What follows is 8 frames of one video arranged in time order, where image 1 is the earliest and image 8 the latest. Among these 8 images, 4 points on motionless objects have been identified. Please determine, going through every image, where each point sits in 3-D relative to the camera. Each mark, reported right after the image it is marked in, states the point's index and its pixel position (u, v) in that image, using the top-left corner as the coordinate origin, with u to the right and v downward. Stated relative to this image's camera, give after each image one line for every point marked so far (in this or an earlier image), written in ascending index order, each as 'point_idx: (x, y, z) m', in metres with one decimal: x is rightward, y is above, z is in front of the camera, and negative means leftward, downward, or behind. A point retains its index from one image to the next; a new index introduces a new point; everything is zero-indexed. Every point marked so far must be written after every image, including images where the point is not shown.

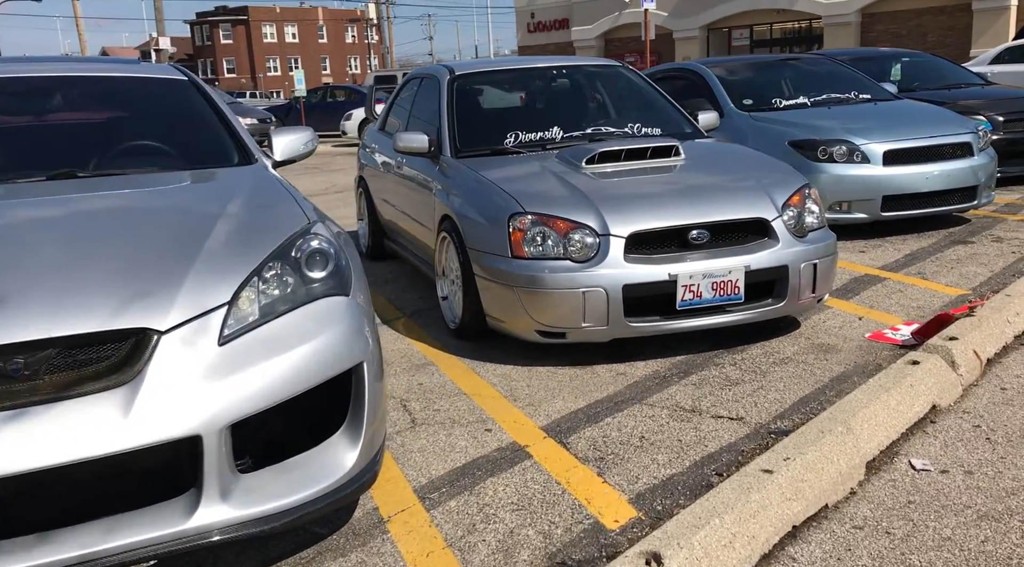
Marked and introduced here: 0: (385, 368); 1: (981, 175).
0: (-0.6, -0.4, +3.7) m
1: (+3.8, +0.9, +6.1) m
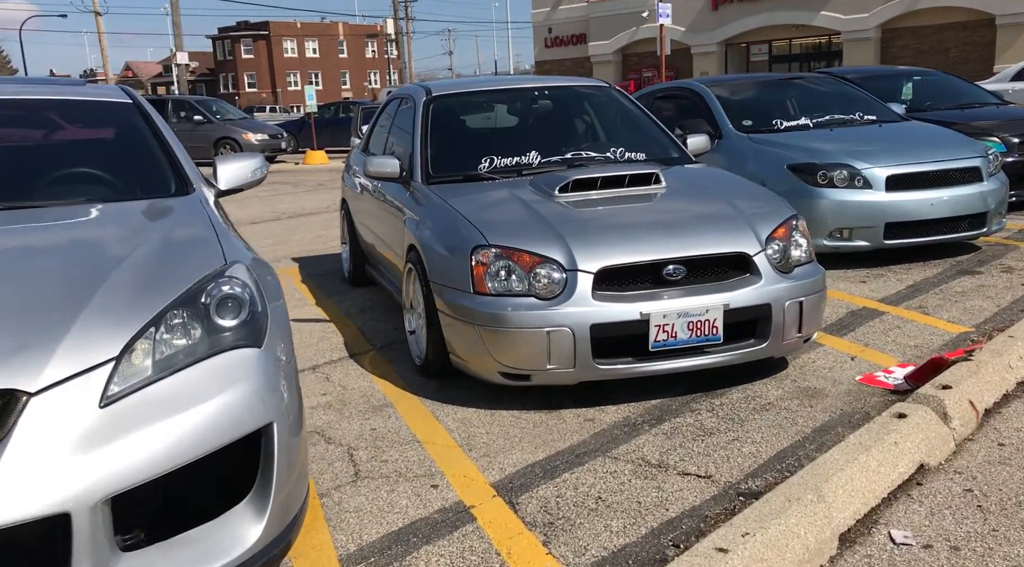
0: (-0.8, -0.6, +3.5) m
1: (+3.7, +0.6, +5.8) m
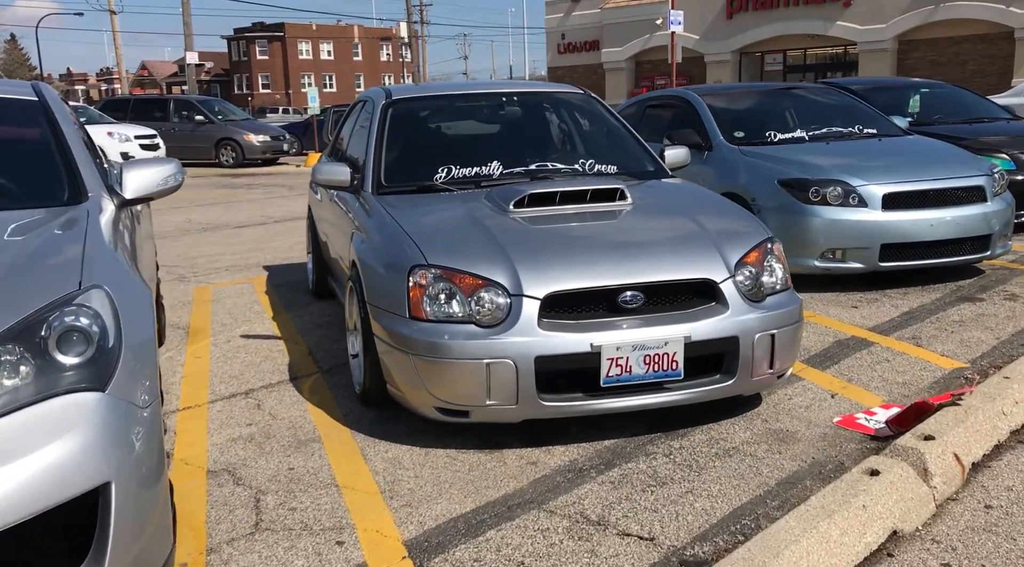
0: (-1.1, -0.7, +3.2) m
1: (+3.5, +0.4, +5.5) m
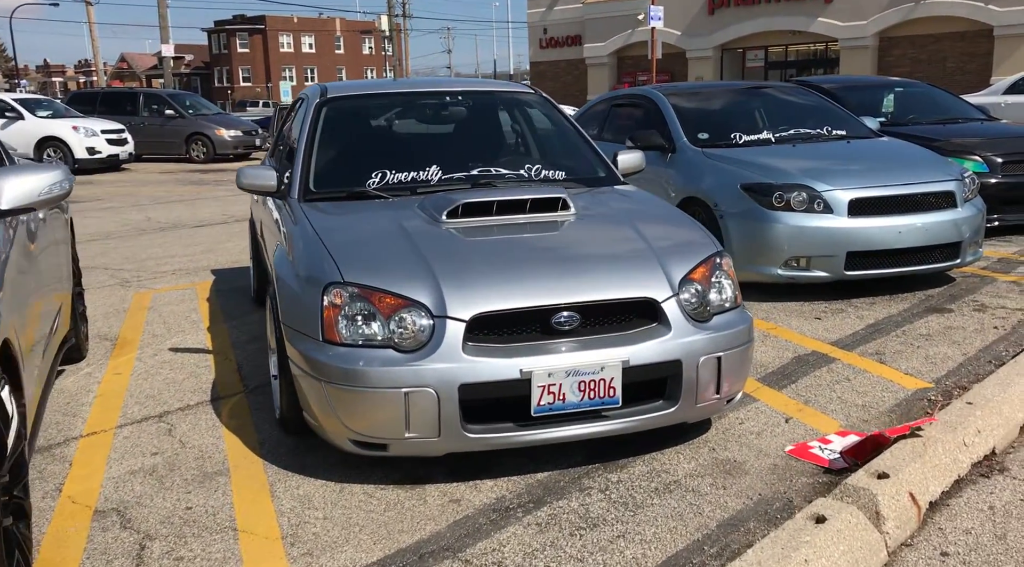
0: (-1.3, -0.7, +2.9) m
1: (+3.1, +0.4, +5.3) m
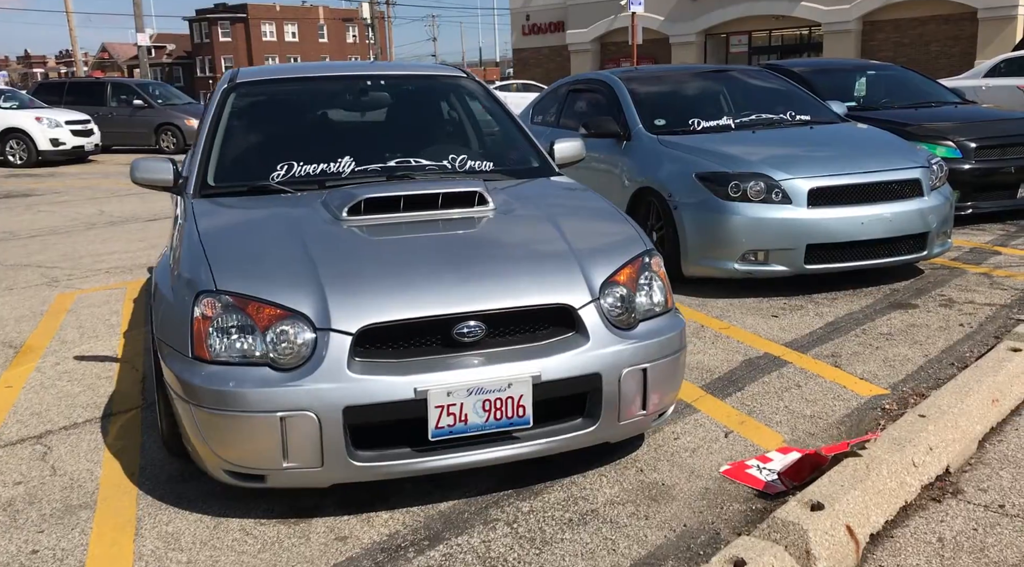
0: (-1.7, -0.8, +2.6) m
1: (+2.8, +0.4, +5.0) m
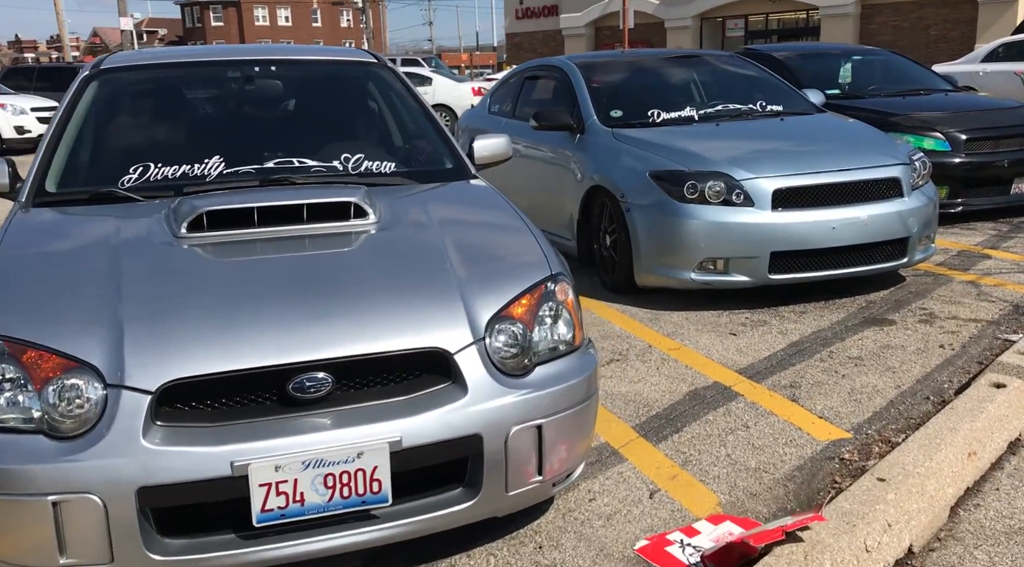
0: (-2.1, -0.9, +2.1) m
1: (+2.4, +0.4, +4.5) m
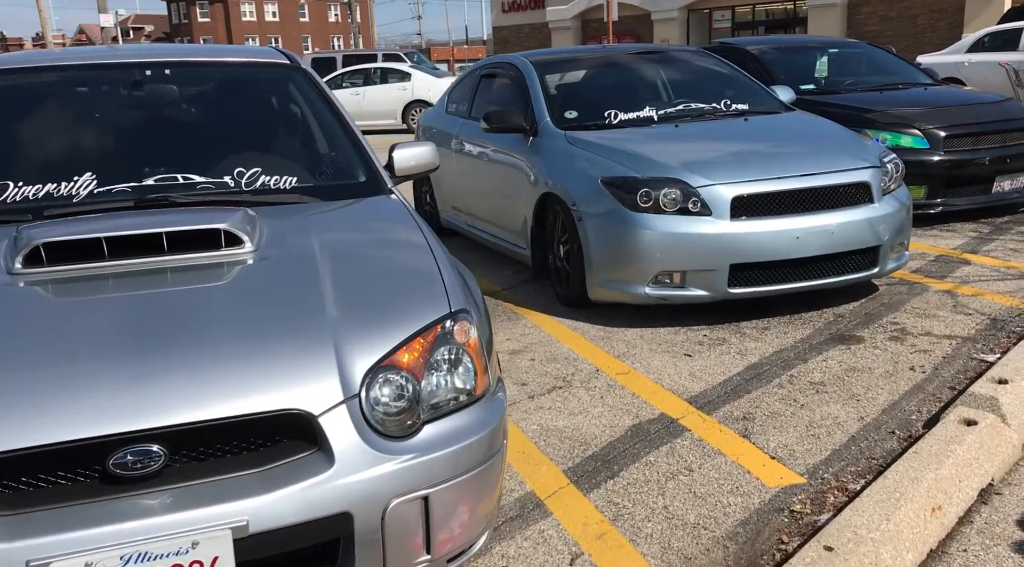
0: (-2.4, -1.0, +1.7) m
1: (+2.0, +0.3, +4.2) m
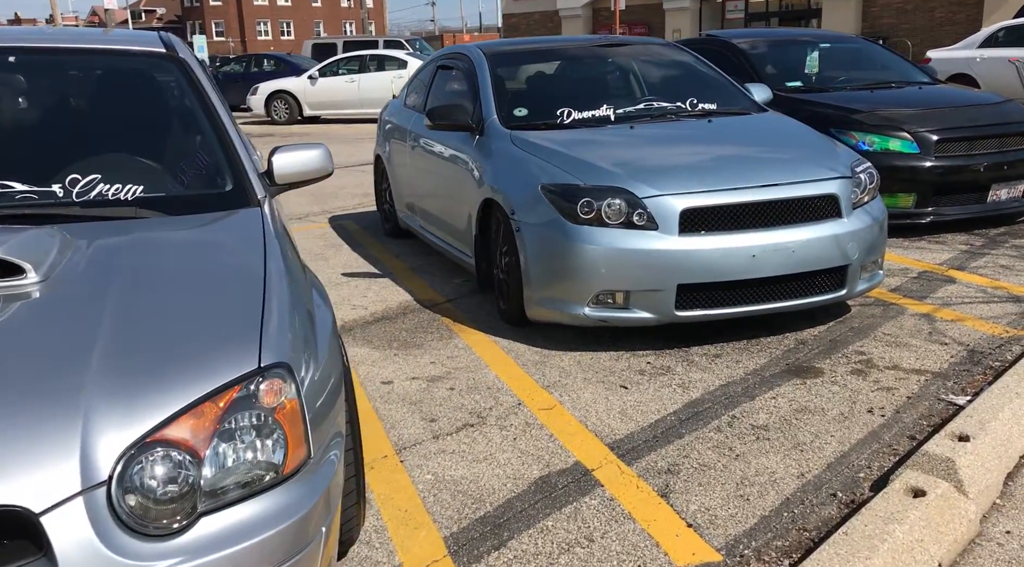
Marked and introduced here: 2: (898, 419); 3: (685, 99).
0: (-2.8, -1.1, +1.4) m
1: (+1.7, +0.2, +3.7) m
2: (+1.5, -0.5, +2.9) m
3: (+1.2, +1.2, +4.9) m
